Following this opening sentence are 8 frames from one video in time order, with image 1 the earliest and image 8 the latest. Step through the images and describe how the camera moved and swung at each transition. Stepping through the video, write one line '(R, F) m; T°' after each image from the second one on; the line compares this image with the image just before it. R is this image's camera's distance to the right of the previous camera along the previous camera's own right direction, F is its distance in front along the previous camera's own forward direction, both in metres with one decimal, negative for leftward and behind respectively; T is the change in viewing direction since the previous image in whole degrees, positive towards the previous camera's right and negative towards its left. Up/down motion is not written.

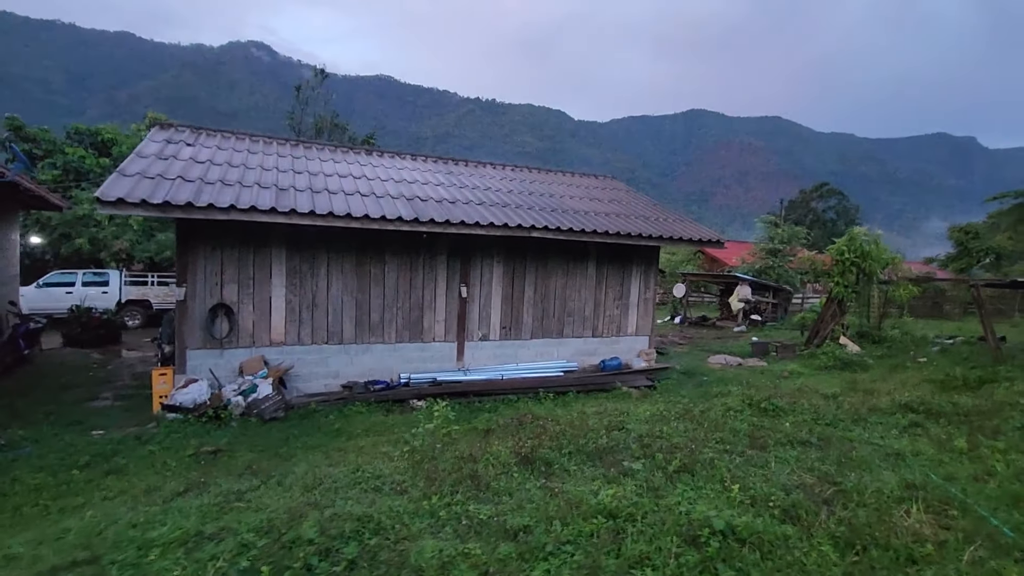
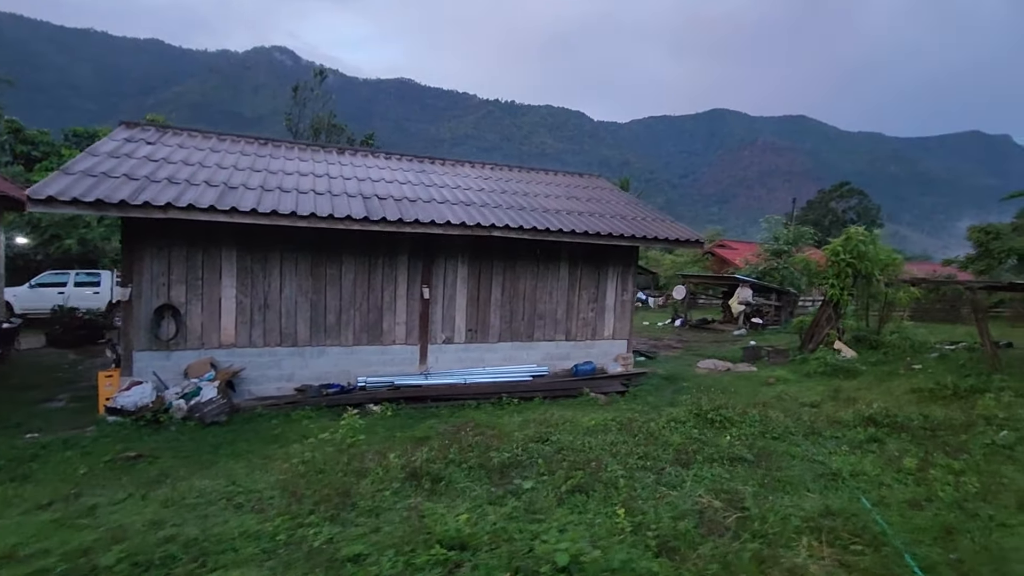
(+0.7, +0.3) m; -2°
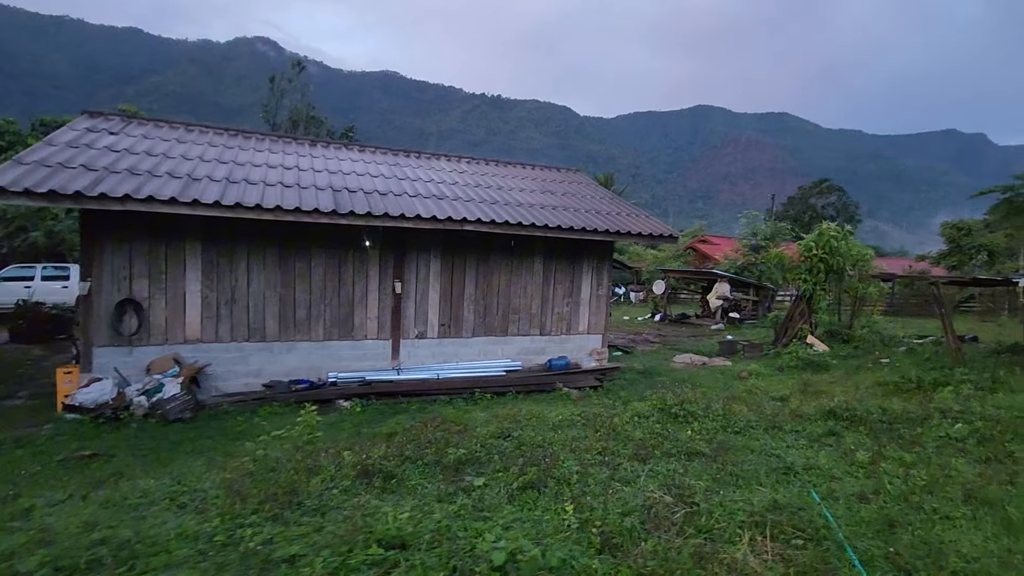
(+0.2, 0.0) m; +2°
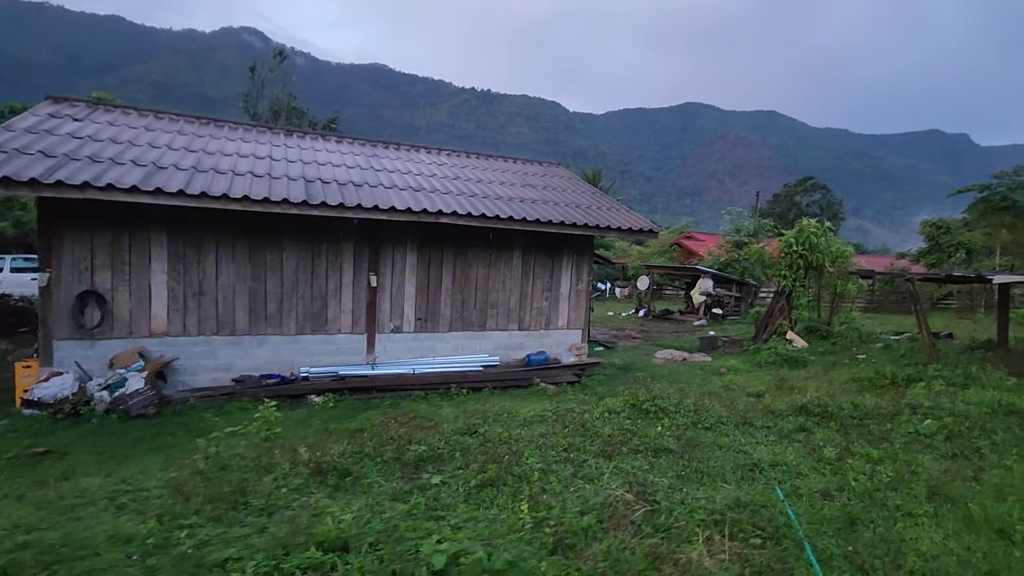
(+0.1, +0.1) m; +1°
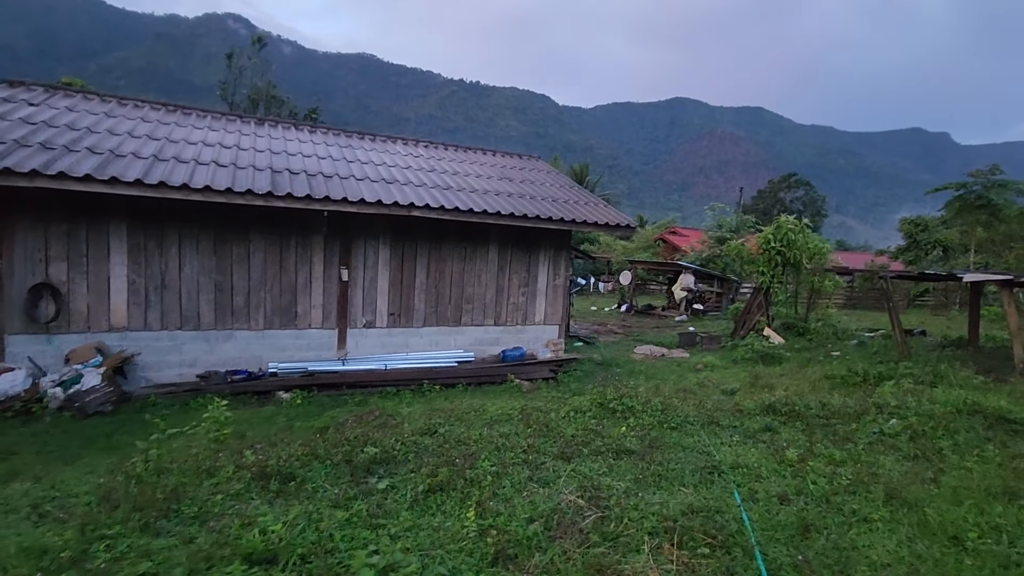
(+0.2, +0.1) m; +1°
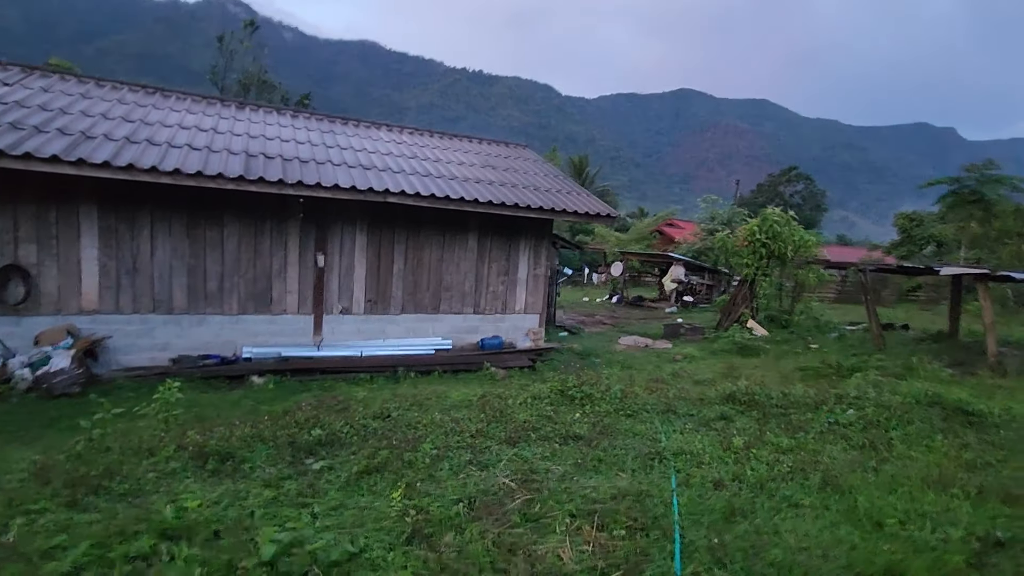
(+0.3, 0.0) m; 0°
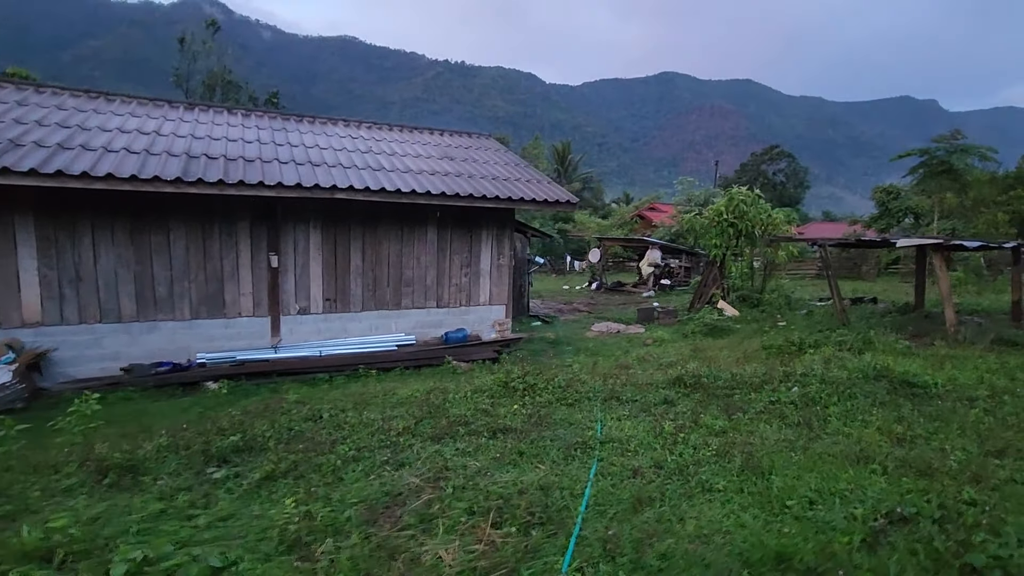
(+0.4, +0.1) m; +1°
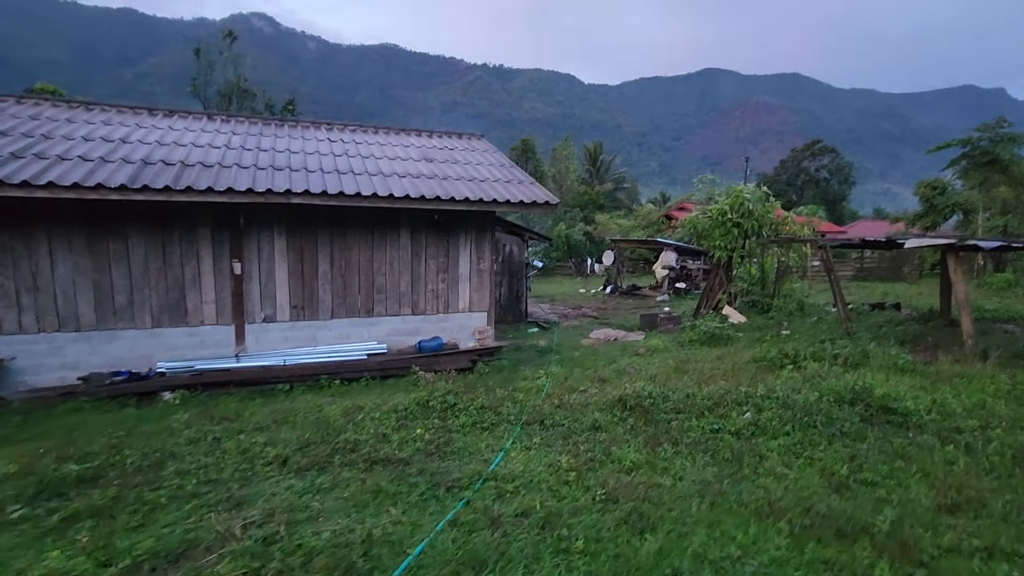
(+0.9, +0.4) m; -4°
